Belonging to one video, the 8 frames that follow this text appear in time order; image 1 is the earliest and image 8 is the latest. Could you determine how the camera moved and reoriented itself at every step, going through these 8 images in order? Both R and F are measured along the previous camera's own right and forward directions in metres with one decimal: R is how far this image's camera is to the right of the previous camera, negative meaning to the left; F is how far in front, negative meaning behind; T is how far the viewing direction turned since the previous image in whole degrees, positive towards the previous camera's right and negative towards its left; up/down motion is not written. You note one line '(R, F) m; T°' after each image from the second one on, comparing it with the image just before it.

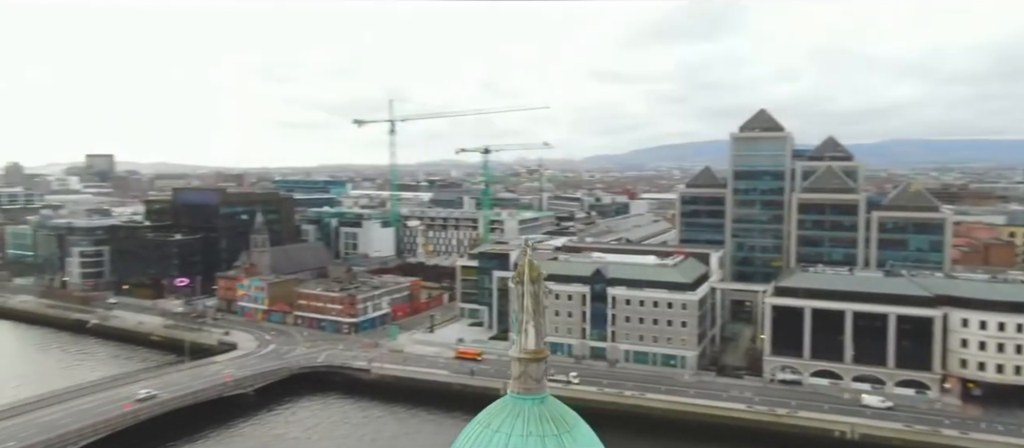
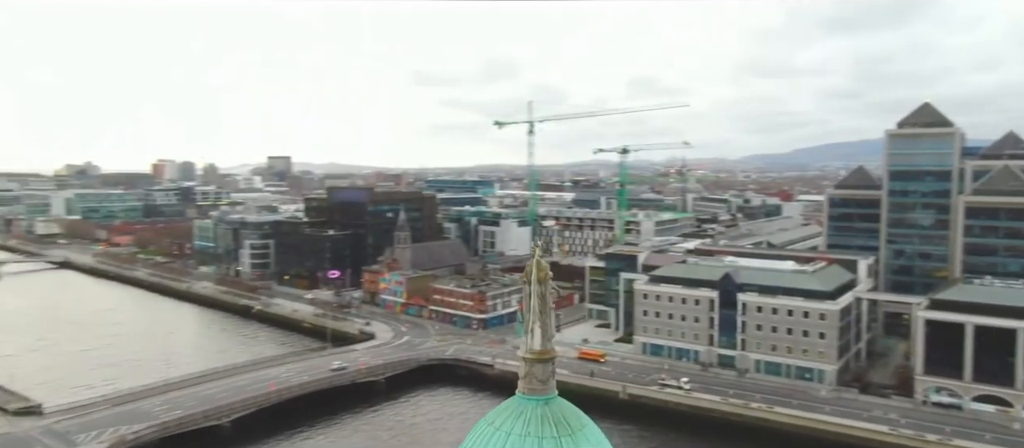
(+1.6, 0.0) m; -13°
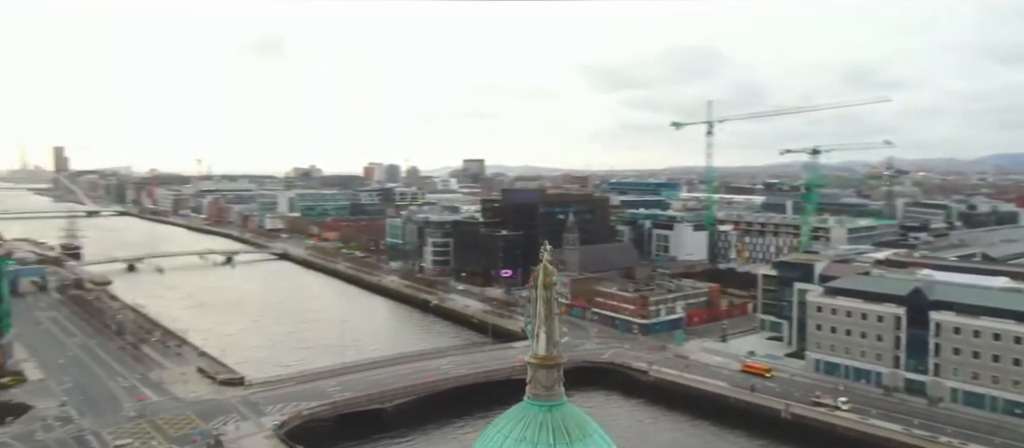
(+1.9, +0.3) m; -17°
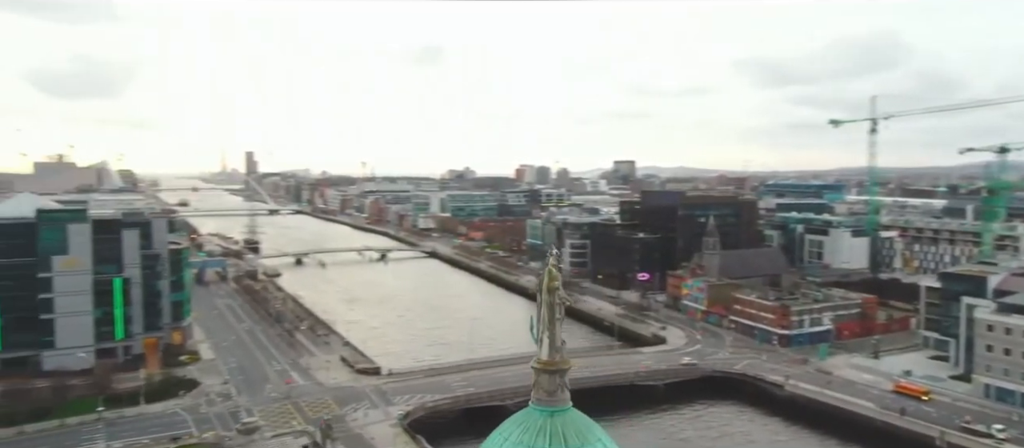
(+1.5, +0.2) m; -13°
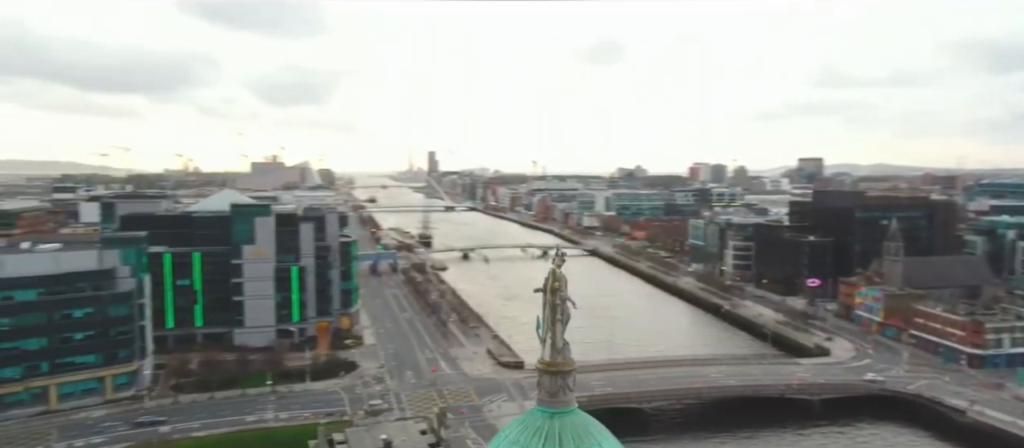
(+1.6, +0.2) m; -15°
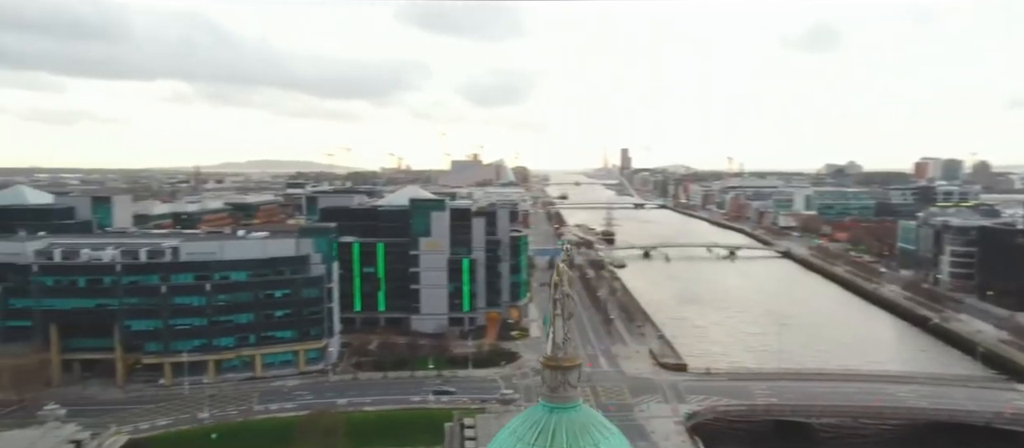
(+1.8, +0.1) m; -17°
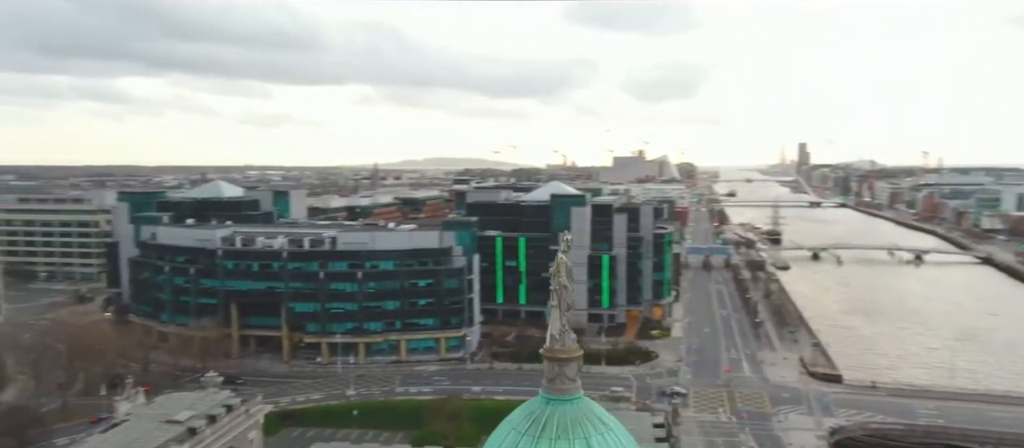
(+1.6, +0.1) m; -14°
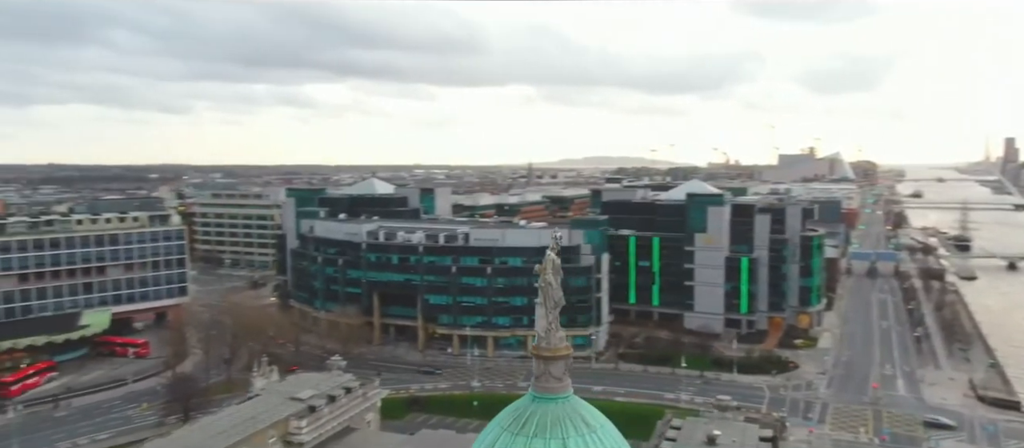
(+1.6, +0.4) m; -14°
